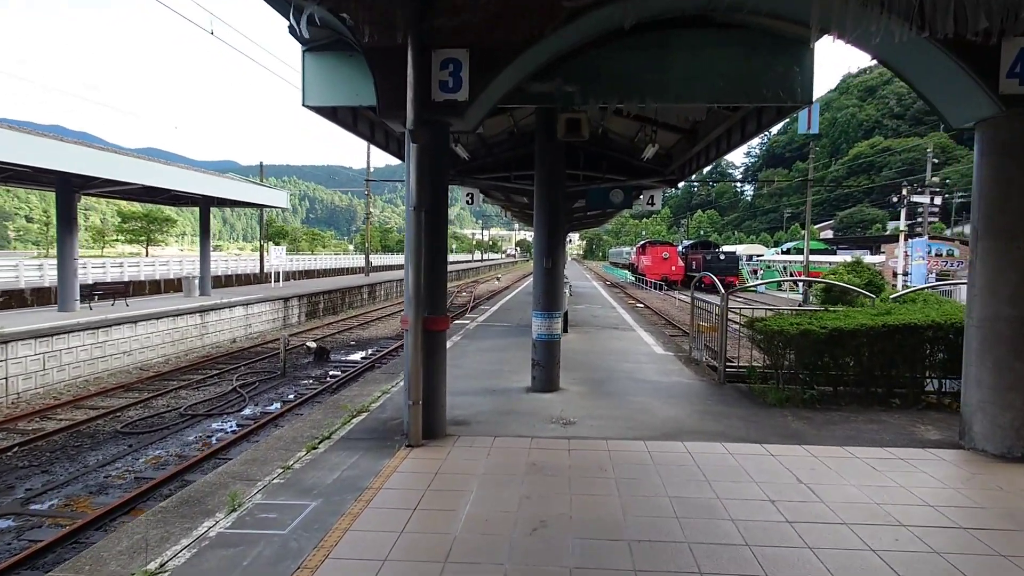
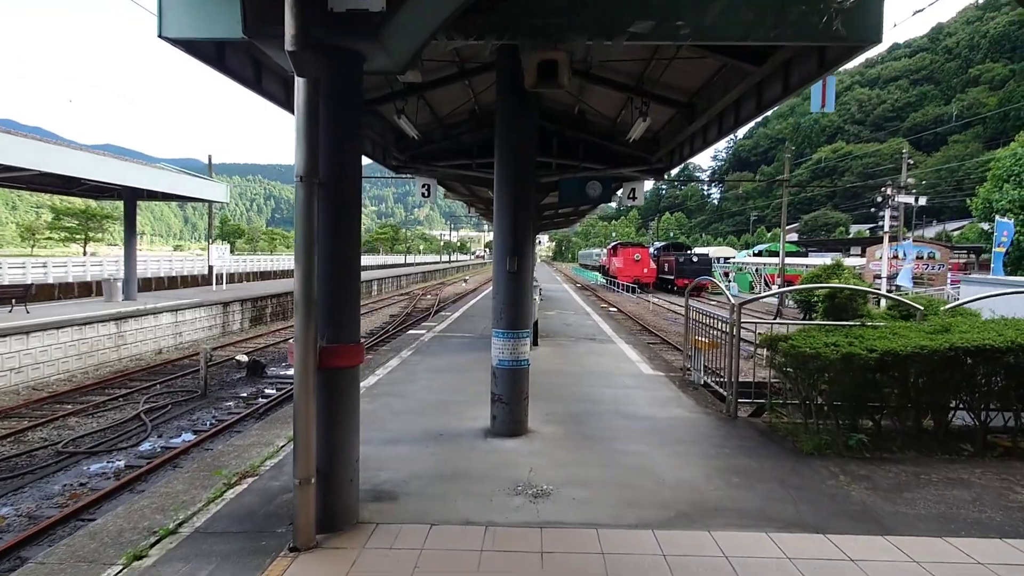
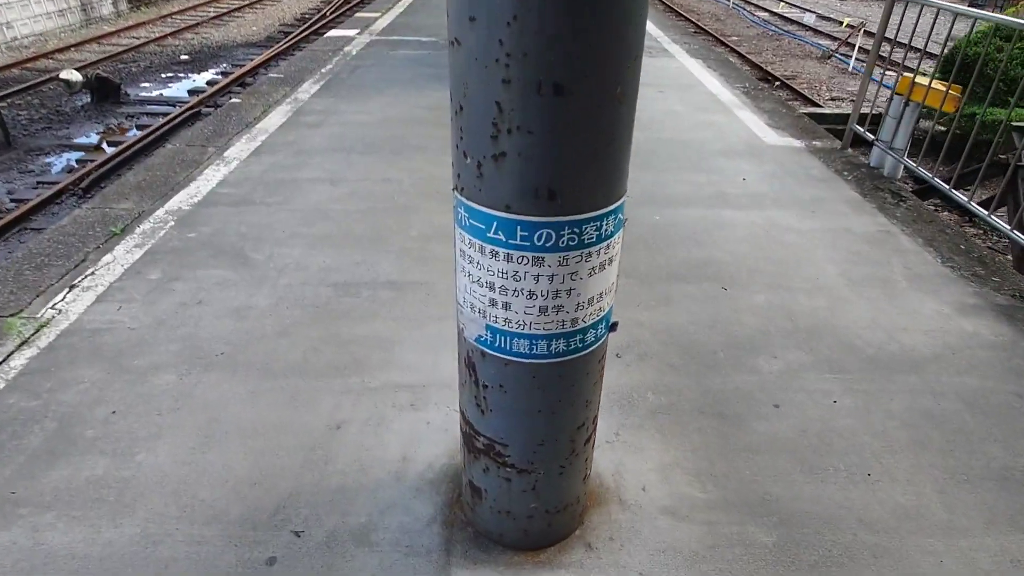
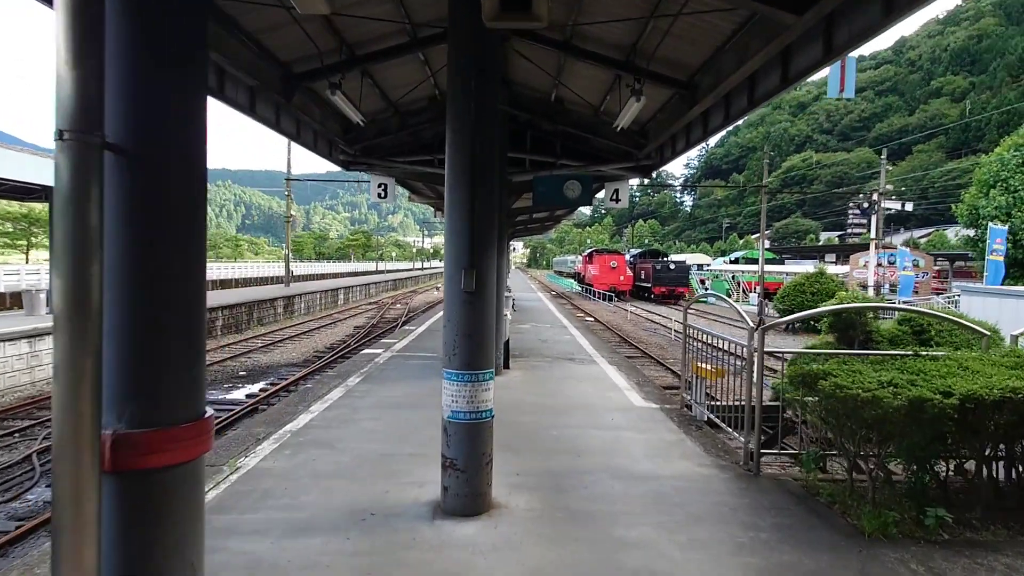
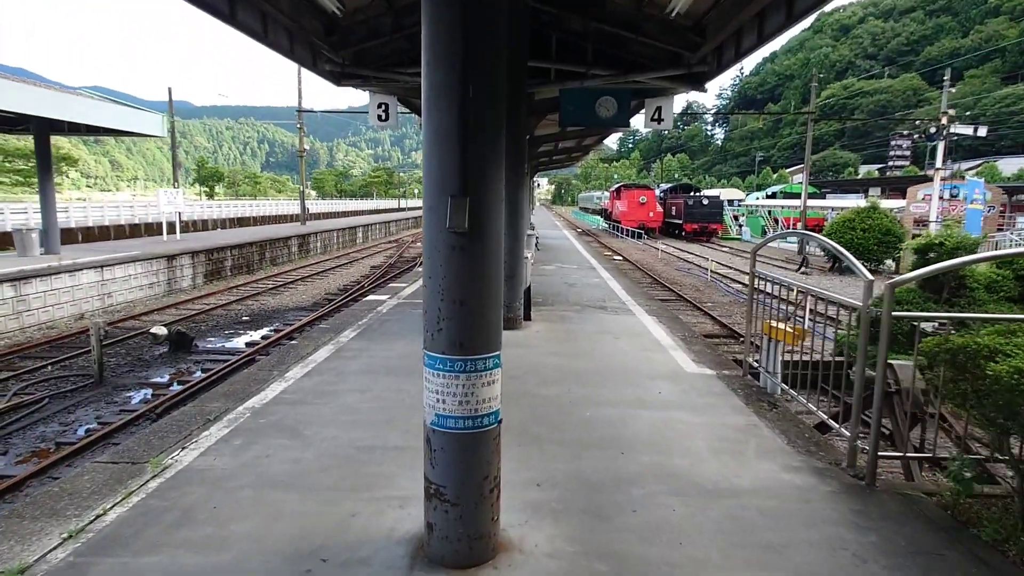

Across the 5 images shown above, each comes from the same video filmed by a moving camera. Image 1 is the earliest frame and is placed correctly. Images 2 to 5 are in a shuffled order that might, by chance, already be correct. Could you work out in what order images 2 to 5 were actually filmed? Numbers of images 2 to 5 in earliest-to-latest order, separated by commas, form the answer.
2, 4, 5, 3
